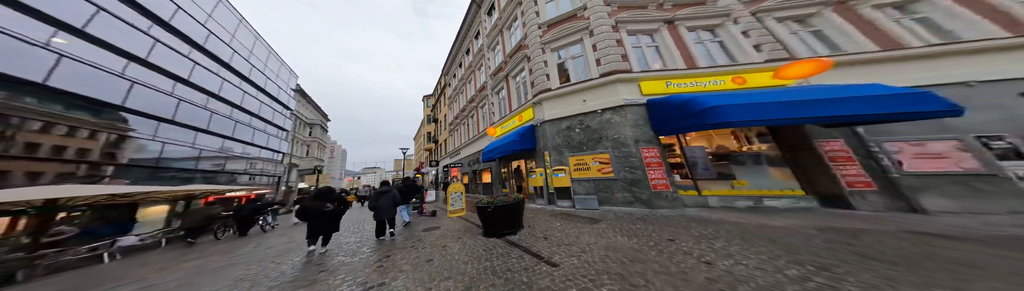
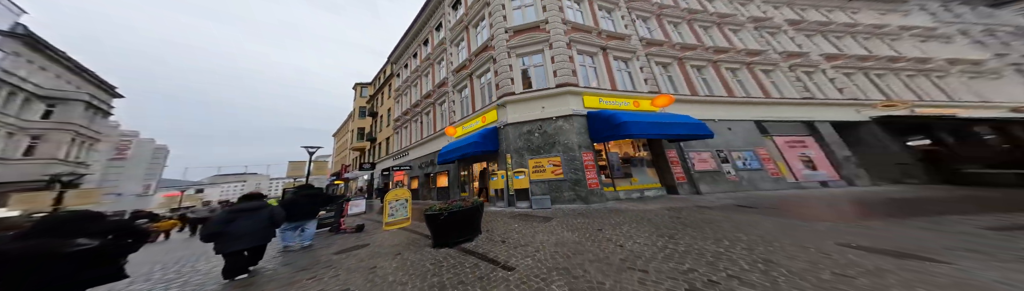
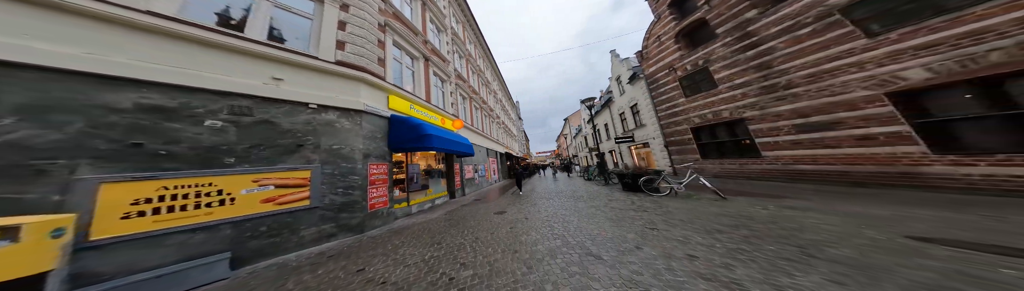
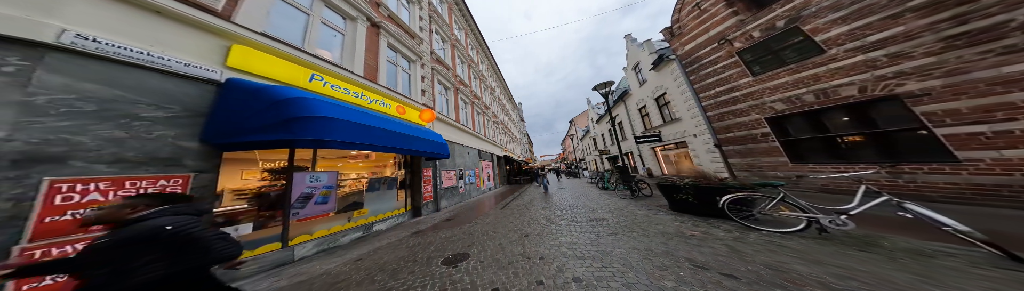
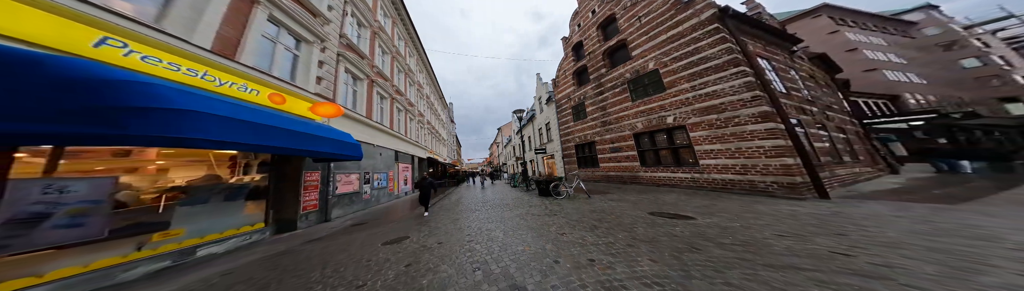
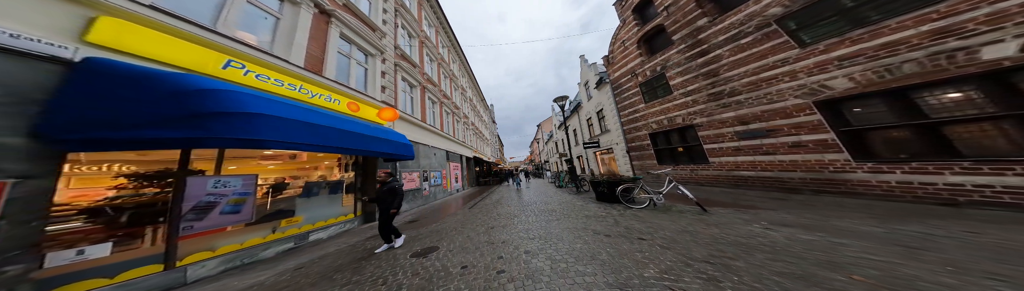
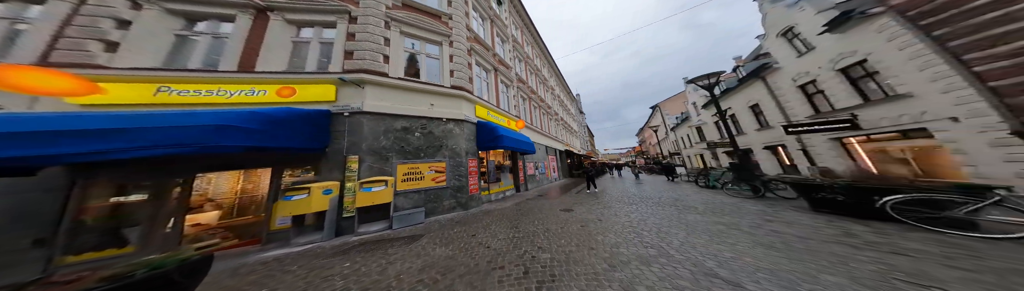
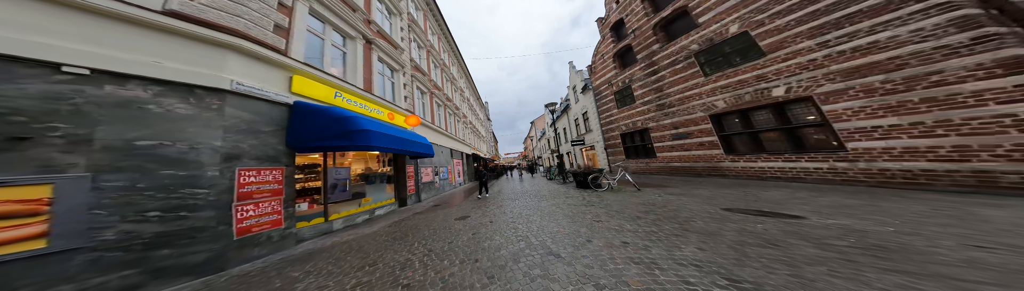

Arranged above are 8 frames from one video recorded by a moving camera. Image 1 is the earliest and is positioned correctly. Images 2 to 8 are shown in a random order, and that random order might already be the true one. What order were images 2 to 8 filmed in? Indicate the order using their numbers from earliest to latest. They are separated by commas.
2, 7, 3, 8, 5, 6, 4
